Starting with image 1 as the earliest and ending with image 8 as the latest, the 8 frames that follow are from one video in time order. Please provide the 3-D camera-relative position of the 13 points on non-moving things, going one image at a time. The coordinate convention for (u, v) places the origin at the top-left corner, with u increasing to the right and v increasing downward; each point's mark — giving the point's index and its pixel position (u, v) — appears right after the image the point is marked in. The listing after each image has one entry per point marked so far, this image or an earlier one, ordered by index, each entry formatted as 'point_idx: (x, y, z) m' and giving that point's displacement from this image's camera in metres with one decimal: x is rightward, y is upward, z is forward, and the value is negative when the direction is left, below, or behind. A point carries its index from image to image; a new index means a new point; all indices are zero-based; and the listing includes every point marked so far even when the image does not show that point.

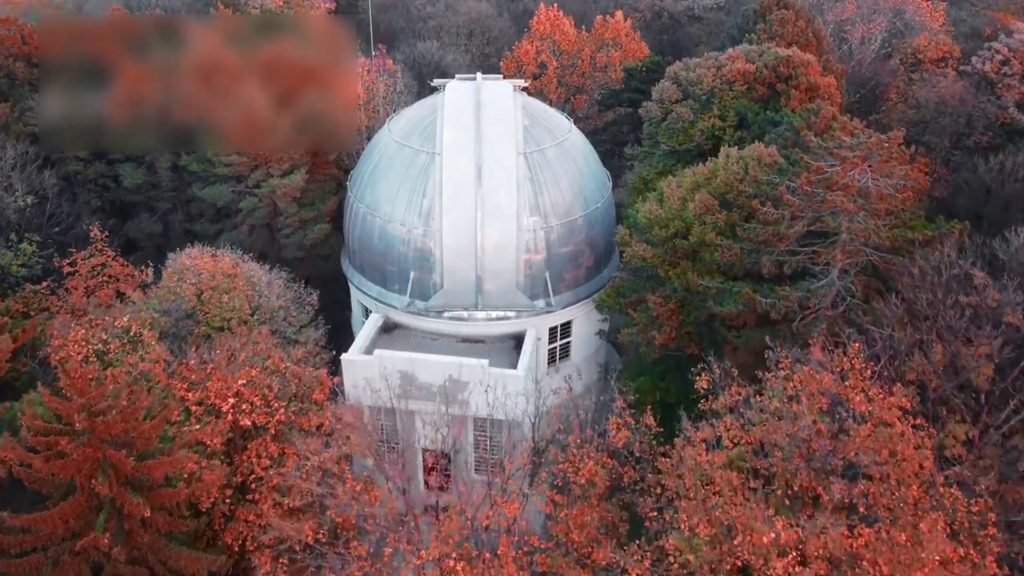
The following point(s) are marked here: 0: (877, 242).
0: (+10.6, +1.3, +19.5) m
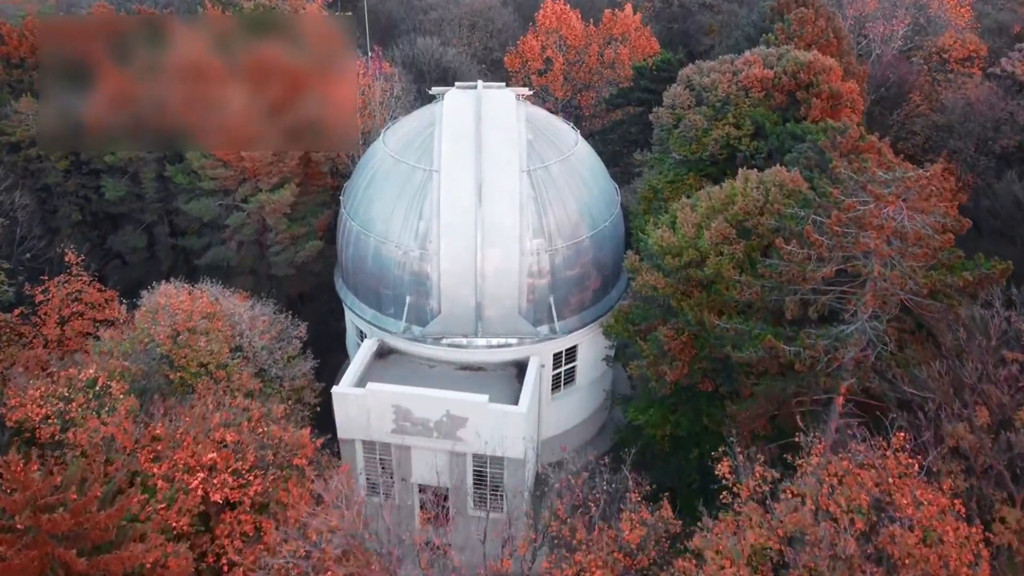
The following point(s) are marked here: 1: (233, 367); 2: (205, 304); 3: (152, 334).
0: (+10.6, 0.0, +17.8) m
1: (-8.0, -2.4, +19.4) m
2: (-8.9, -0.5, +19.8) m
3: (-10.1, -1.3, +19.0) m
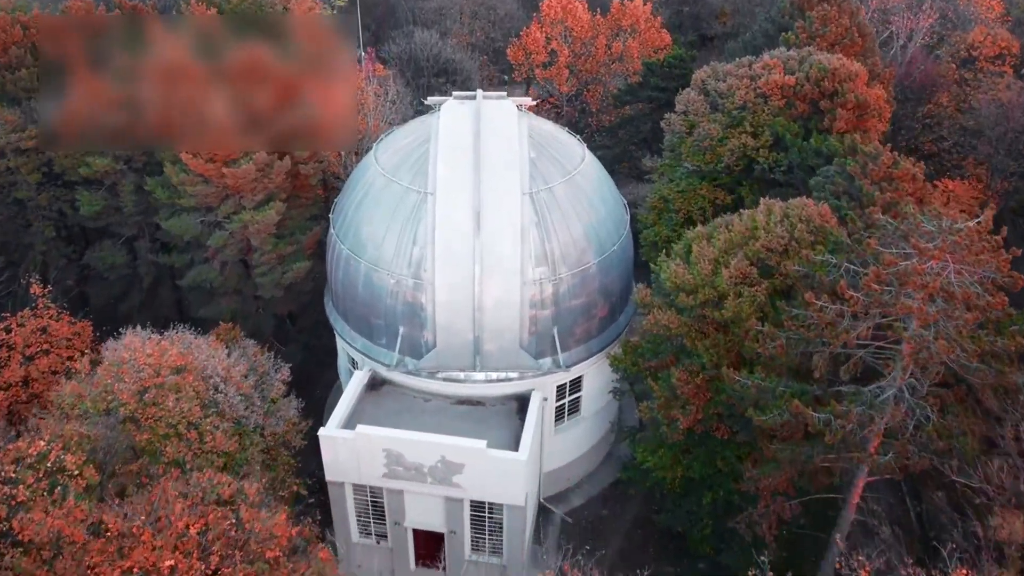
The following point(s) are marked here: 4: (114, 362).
0: (+10.6, -1.6, +15.9) m
1: (-8.0, -3.8, +17.7) m
2: (-8.9, -1.8, +18.0) m
3: (-10.1, -2.7, +17.3) m
4: (-10.7, -2.0, +18.2) m
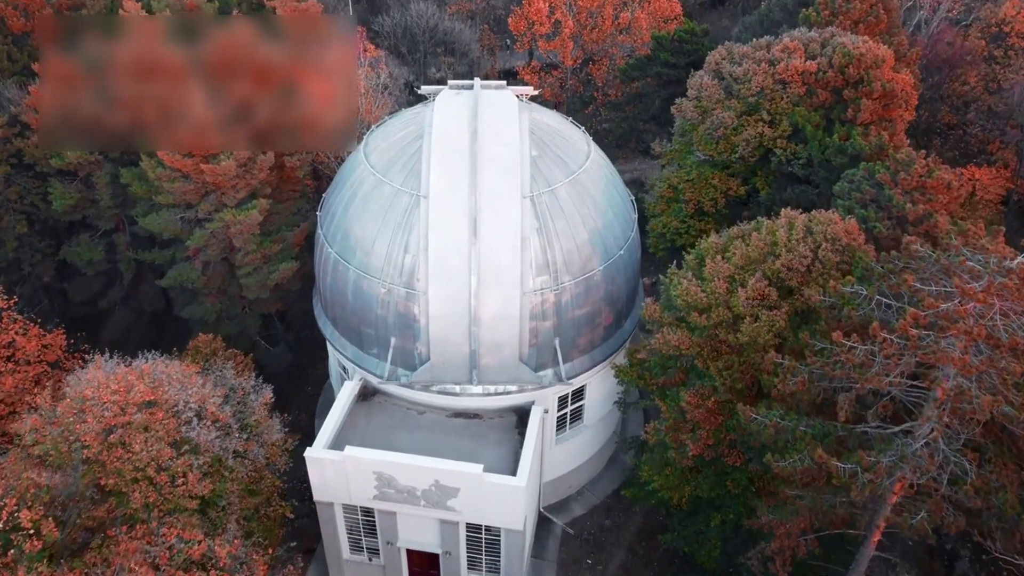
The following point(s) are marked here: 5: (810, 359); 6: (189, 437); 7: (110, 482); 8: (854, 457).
0: (+10.5, -2.5, +14.3) m
1: (-8.1, -4.5, +16.4) m
2: (-9.0, -2.5, +16.6) m
3: (-10.2, -3.4, +15.9) m
4: (-10.7, -2.7, +16.7) m
5: (+7.4, -1.8, +17.0) m
6: (-8.2, -3.8, +17.3) m
7: (-9.2, -4.5, +15.6) m
8: (+7.9, -3.9, +15.5) m
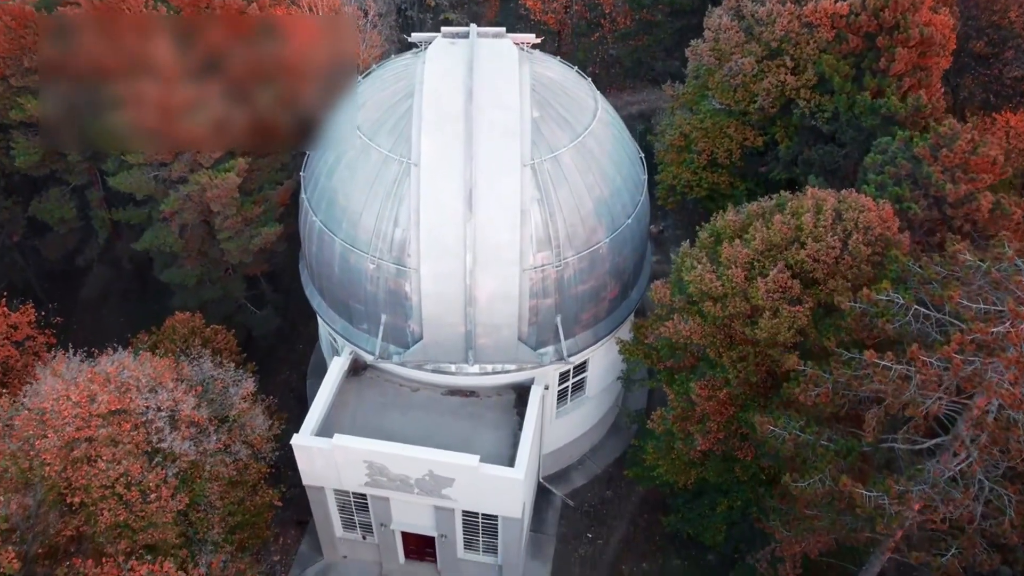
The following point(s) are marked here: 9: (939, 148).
0: (+10.4, -2.8, +13.0) m
1: (-8.1, -4.5, +15.2) m
2: (-9.0, -2.6, +15.2) m
3: (-10.3, -3.5, +14.6) m
4: (-10.8, -2.7, +15.4) m
5: (+7.4, -1.8, +15.5) m
6: (-8.3, -3.8, +16.1) m
7: (-9.3, -4.6, +14.4) m
8: (+7.8, -4.1, +14.3) m
9: (+11.7, +3.9, +18.8) m
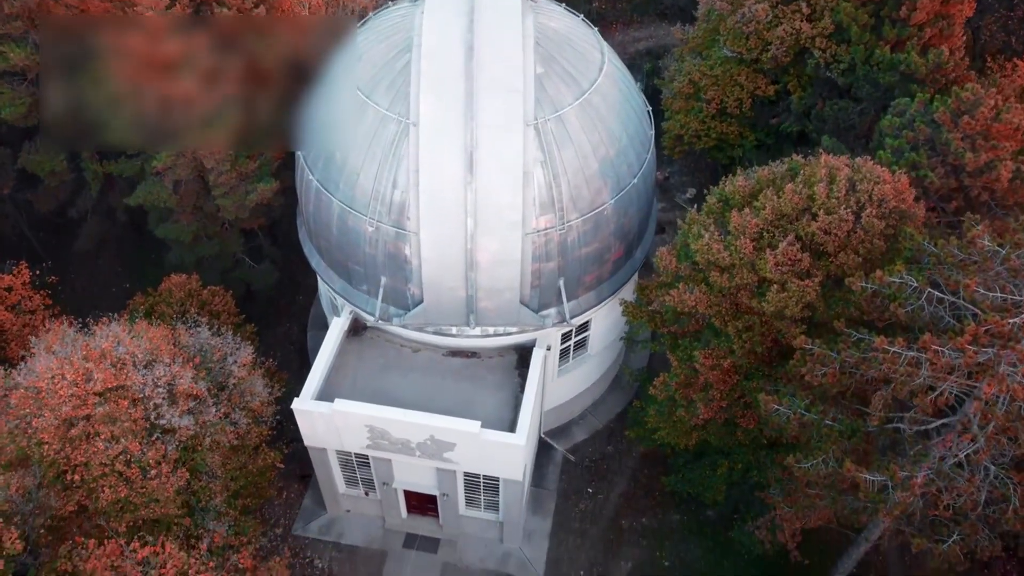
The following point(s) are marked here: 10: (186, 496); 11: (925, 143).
0: (+10.5, -2.6, +12.7) m
1: (-8.1, -4.0, +15.2) m
2: (-9.0, -2.0, +15.0) m
3: (-10.2, -3.0, +14.5) m
4: (-10.8, -2.1, +15.2) m
5: (+7.4, -1.3, +15.1) m
6: (-8.3, -3.1, +16.0) m
7: (-9.3, -4.1, +14.4) m
8: (+7.9, -3.7, +14.1) m
9: (+11.8, +4.7, +17.9) m
10: (-8.0, -5.1, +16.5) m
11: (+11.1, +3.9, +18.2) m
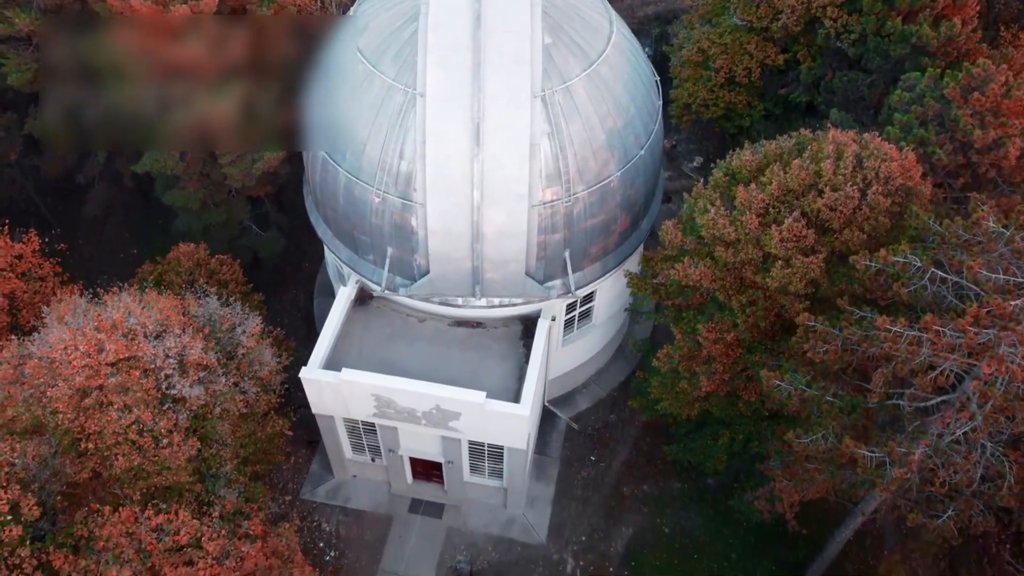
0: (+10.5, -2.3, +12.9) m
1: (-8.0, -3.4, +15.6) m
2: (-8.9, -1.4, +15.2) m
3: (-10.1, -2.4, +14.9) m
4: (-10.6, -1.5, +15.5) m
5: (+7.5, -0.8, +15.2) m
6: (-8.2, -2.5, +16.3) m
7: (-9.2, -3.5, +14.8) m
8: (+7.9, -3.3, +14.4) m
9: (+12.0, +5.3, +17.6) m
10: (-7.9, -4.4, +16.9) m
11: (+11.3, +4.5, +17.9) m
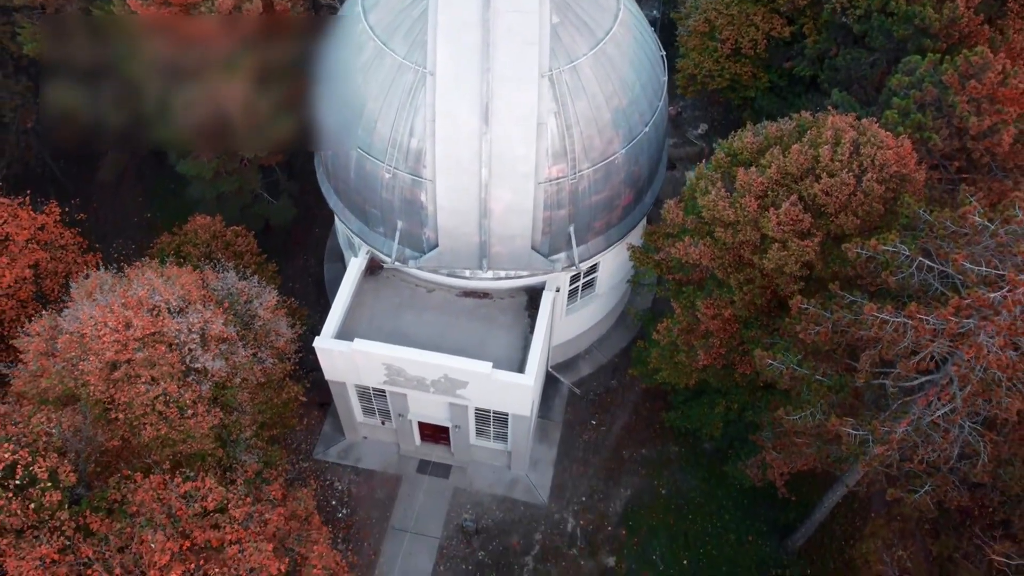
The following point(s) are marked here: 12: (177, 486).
0: (+10.6, -2.1, +13.6) m
1: (-7.9, -2.8, +16.5) m
2: (-8.8, -0.9, +16.1) m
3: (-10.0, -1.9, +15.8) m
4: (-10.5, -0.9, +16.3) m
5: (+7.7, -0.5, +15.9) m
6: (-8.1, -1.9, +17.2) m
7: (-9.1, -3.0, +15.8) m
8: (+8.0, -3.0, +15.2) m
9: (+12.2, +5.7, +17.8) m
10: (-7.8, -3.8, +18.0) m
11: (+11.5, +5.0, +18.2) m
12: (-7.6, -4.5, +15.4) m
